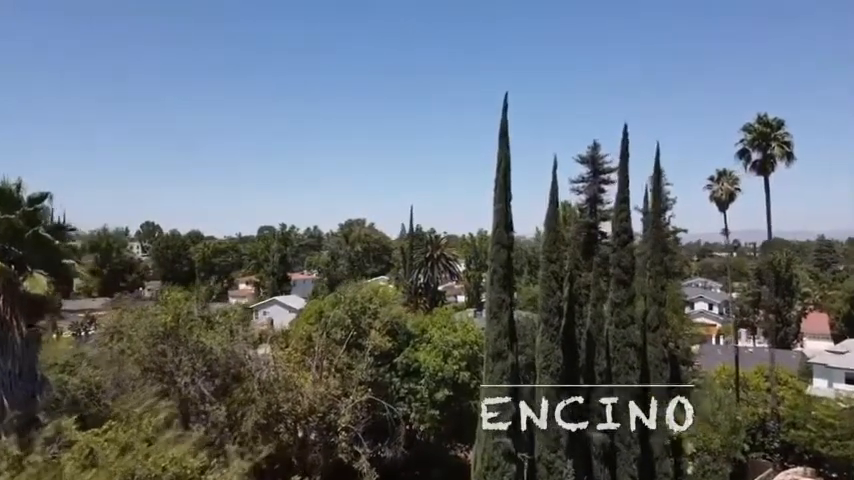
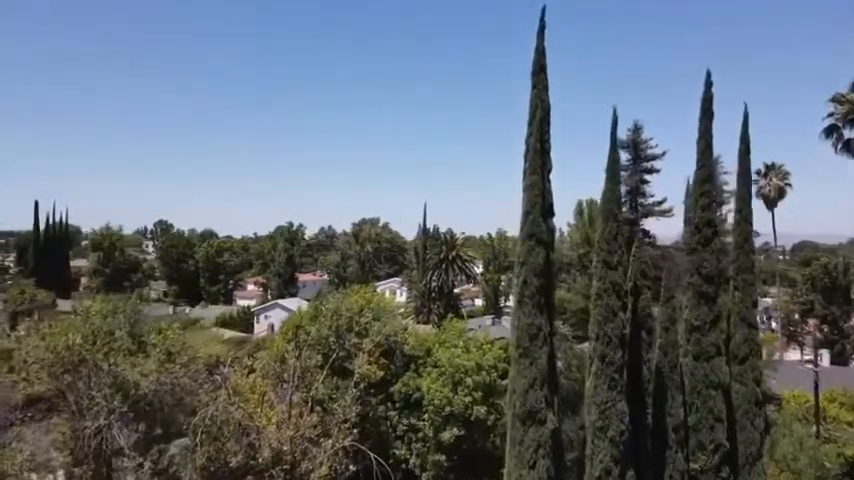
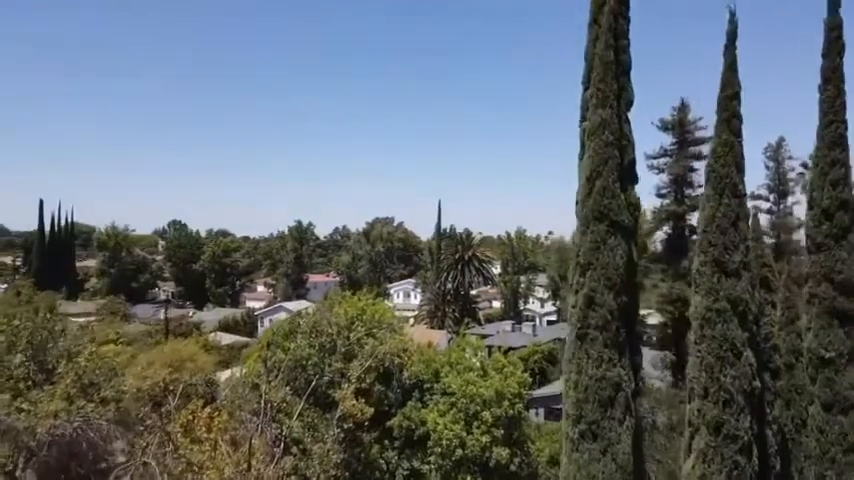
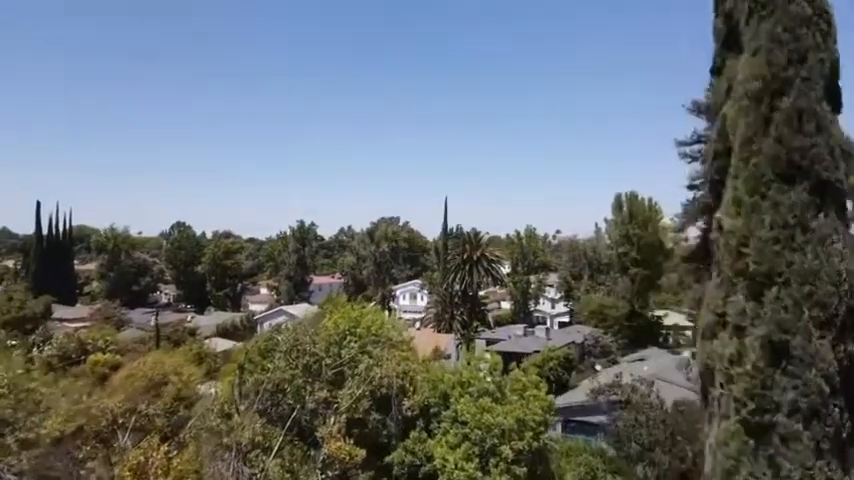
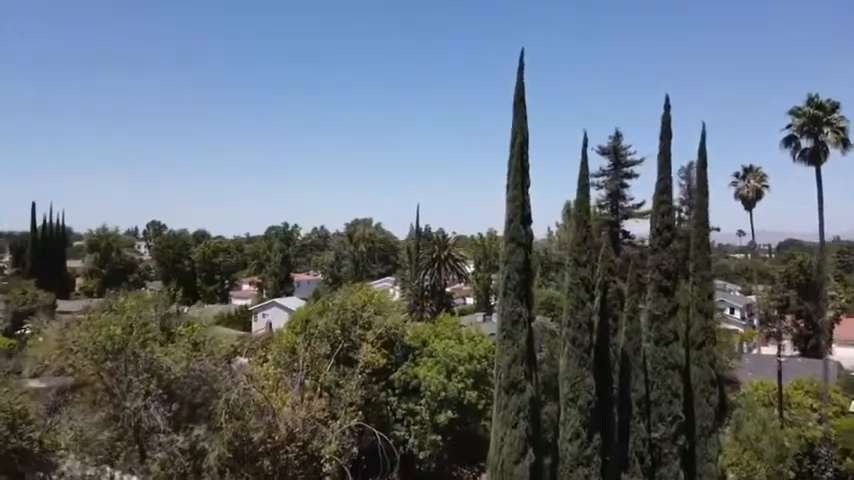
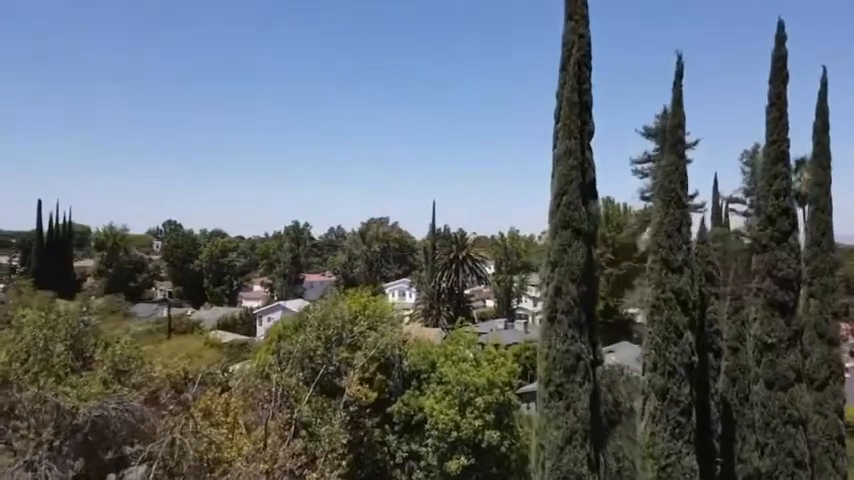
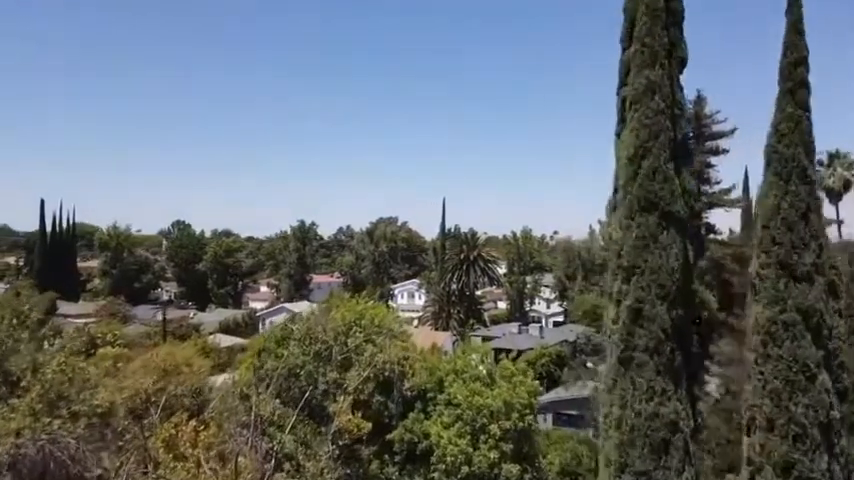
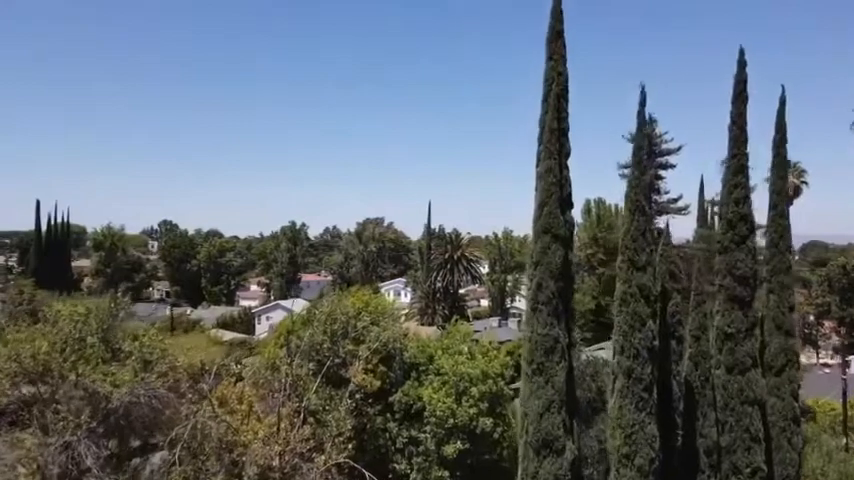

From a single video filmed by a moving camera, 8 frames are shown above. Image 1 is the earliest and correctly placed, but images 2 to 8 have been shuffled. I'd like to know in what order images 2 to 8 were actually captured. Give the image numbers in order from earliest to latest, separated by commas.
5, 2, 8, 6, 3, 7, 4
